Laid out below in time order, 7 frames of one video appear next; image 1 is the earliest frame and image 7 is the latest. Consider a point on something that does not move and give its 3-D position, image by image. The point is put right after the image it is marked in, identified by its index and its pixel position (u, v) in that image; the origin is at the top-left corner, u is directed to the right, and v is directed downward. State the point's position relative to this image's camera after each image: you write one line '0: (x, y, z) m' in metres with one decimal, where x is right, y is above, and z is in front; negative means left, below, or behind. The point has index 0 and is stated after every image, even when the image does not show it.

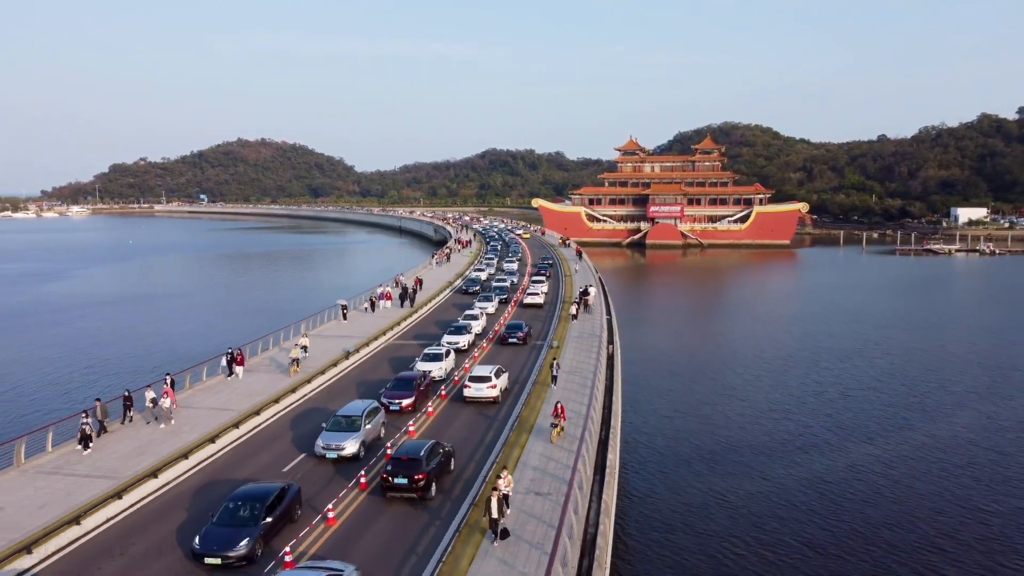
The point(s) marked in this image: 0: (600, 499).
0: (+1.8, -3.9, +16.0) m
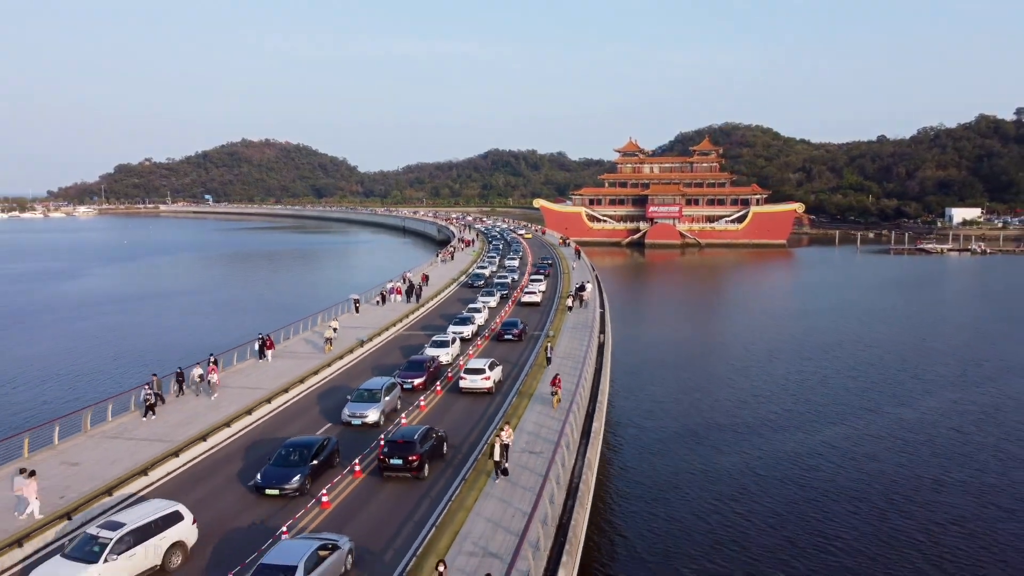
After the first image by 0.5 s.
0: (+1.8, -3.7, +18.4) m
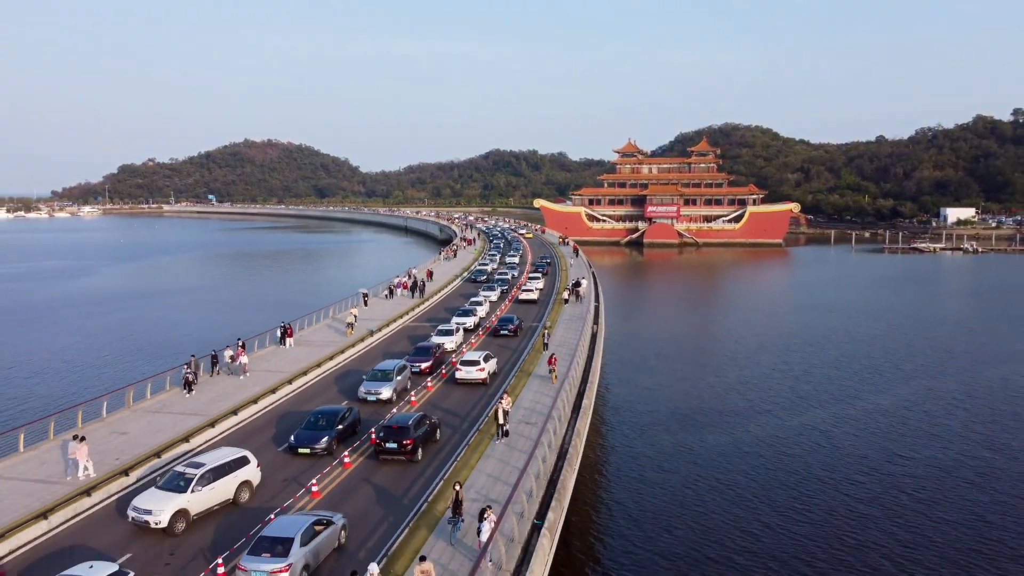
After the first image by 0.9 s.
0: (+1.7, -3.5, +20.3) m
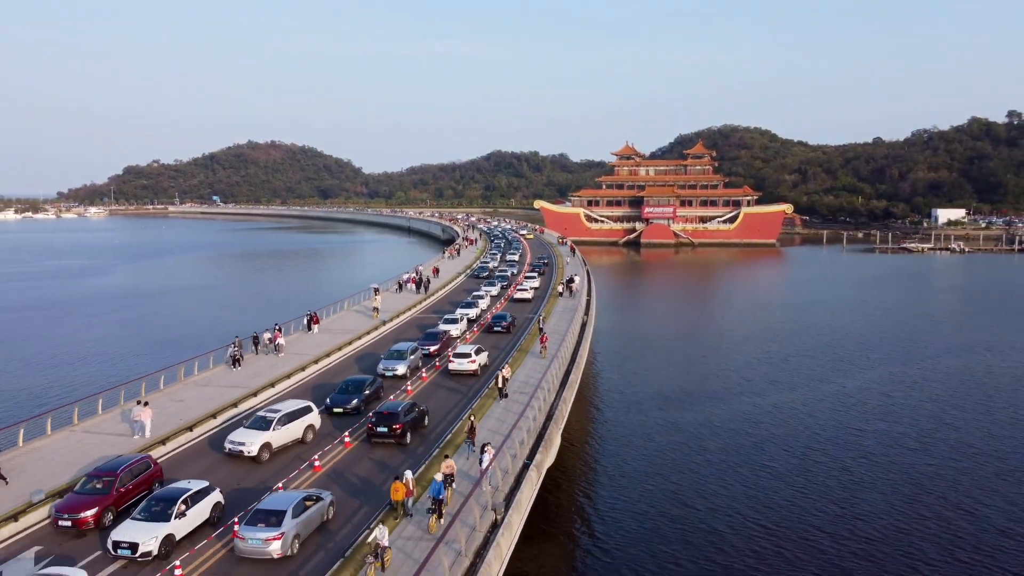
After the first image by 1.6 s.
0: (+1.7, -3.2, +23.5) m
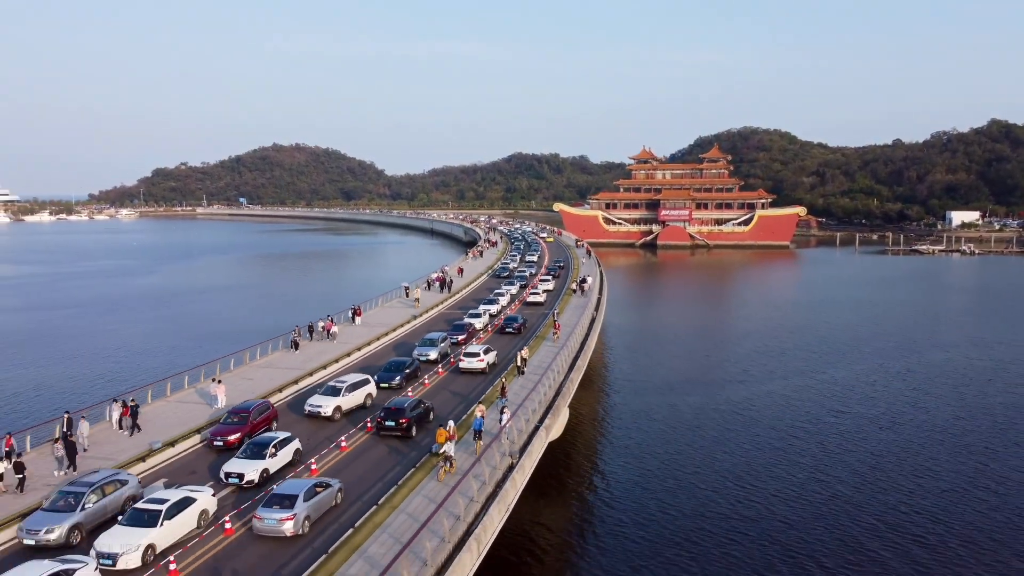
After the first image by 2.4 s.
0: (+2.2, -3.1, +27.2) m
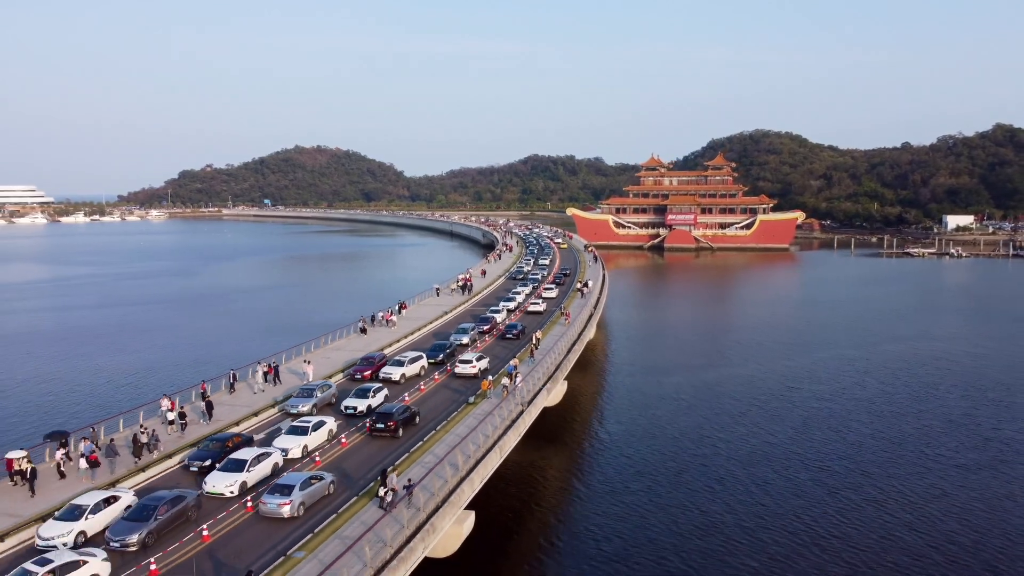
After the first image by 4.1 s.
0: (+2.8, -3.2, +35.2) m
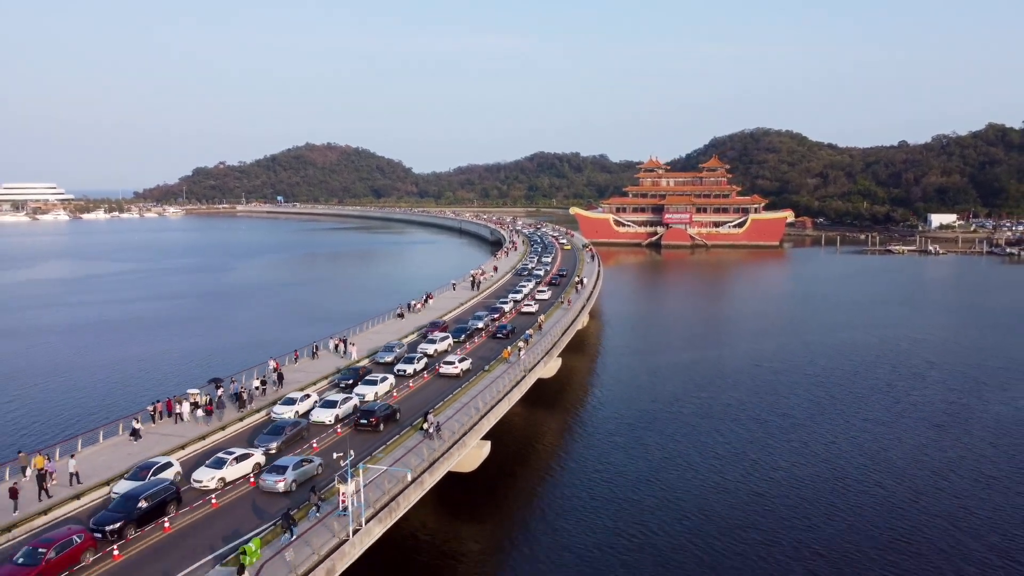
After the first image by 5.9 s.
0: (+3.2, -2.9, +43.5) m
